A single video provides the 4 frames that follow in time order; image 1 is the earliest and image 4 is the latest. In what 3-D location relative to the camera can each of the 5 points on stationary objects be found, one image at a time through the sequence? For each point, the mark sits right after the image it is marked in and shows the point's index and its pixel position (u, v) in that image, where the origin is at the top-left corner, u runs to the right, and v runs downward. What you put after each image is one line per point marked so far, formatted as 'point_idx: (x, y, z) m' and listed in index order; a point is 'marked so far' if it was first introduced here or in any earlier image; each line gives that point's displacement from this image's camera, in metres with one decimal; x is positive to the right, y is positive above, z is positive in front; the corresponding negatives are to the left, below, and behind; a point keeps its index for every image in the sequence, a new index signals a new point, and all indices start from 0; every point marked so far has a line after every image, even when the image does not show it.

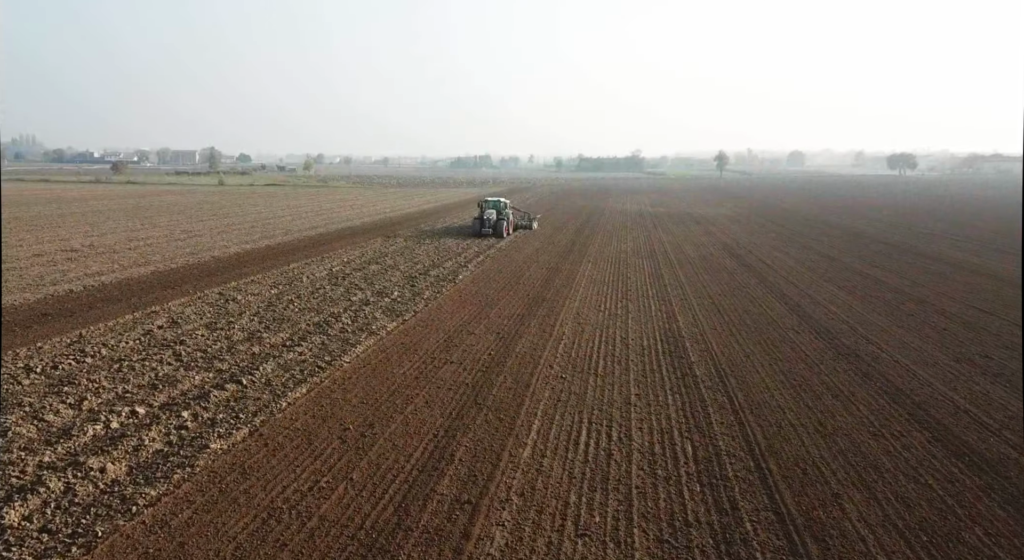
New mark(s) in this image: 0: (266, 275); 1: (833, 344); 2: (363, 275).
0: (-6.9, +0.1, +18.6) m
1: (+5.8, -1.2, +12.0) m
2: (-4.2, +0.1, +19.1) m
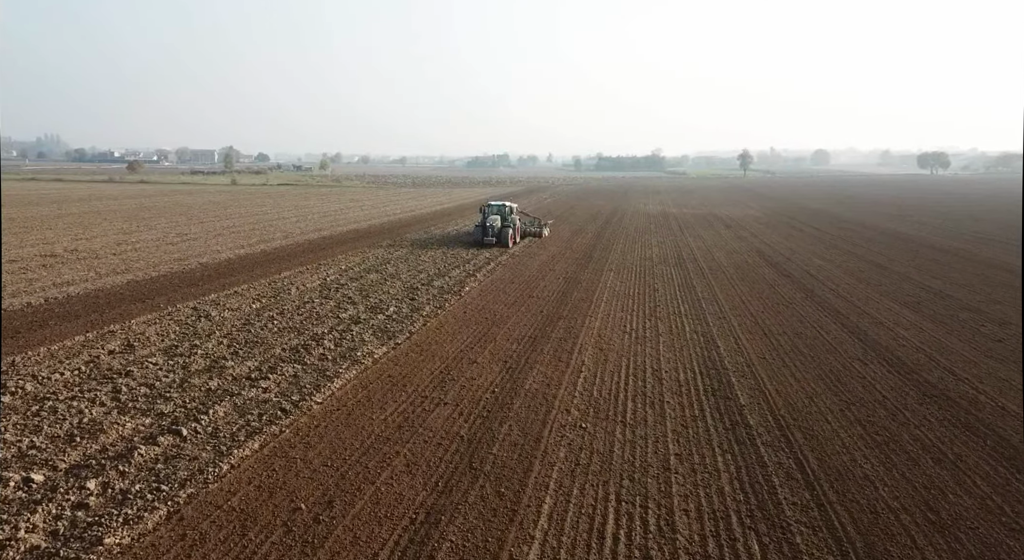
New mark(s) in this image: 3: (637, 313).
0: (-6.5, -0.2, +16.8) m
1: (+5.9, -1.5, +9.9) m
2: (-3.9, -0.1, +17.2) m
3: (+2.7, -0.7, +14.6) m
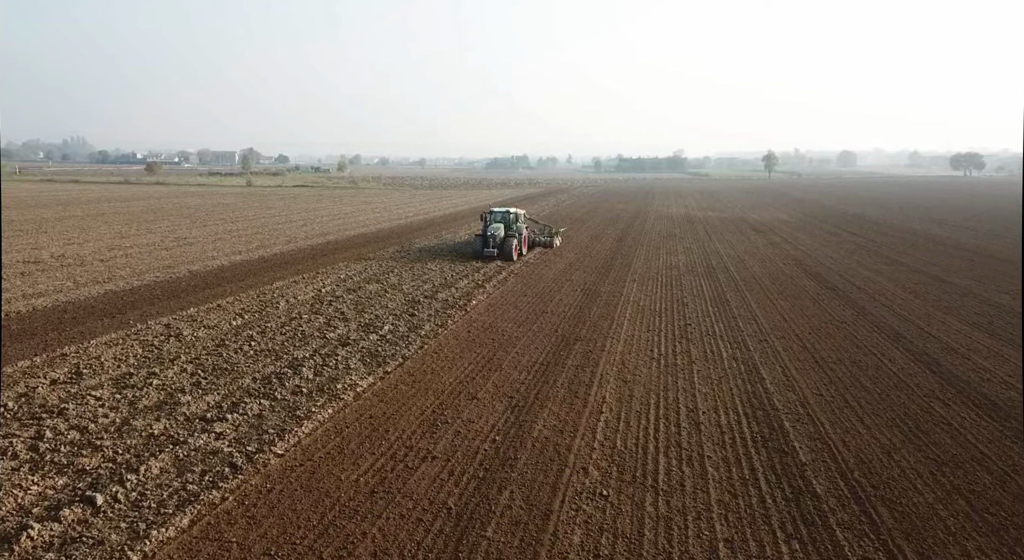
0: (-6.3, -0.4, +15.2) m
1: (+6.0, -1.8, +8.0) m
2: (-3.6, -0.4, +15.5) m
3: (+2.9, -1.0, +12.8) m
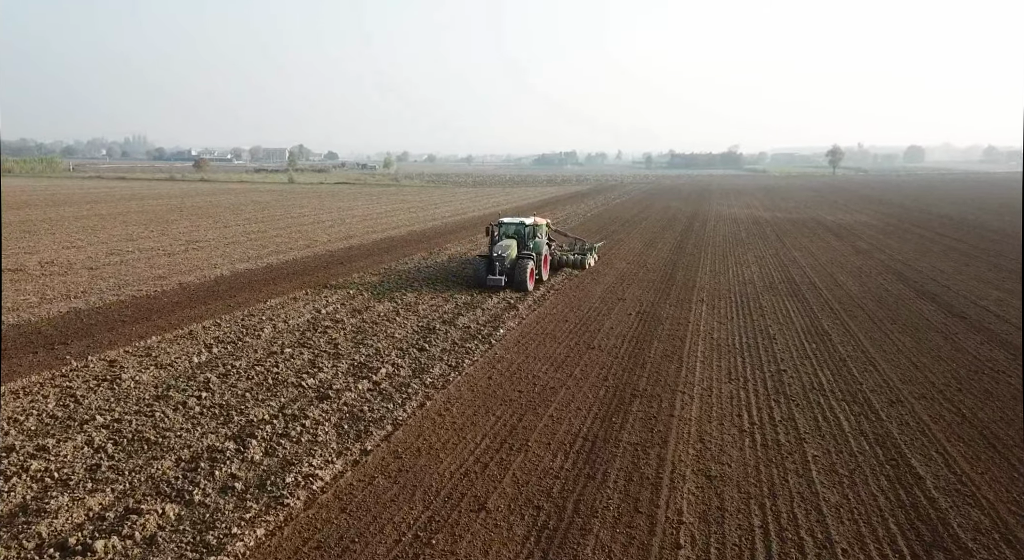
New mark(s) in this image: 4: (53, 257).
0: (-5.6, -0.8, +12.5) m
1: (+6.1, -2.3, +4.4) m
2: (-2.9, -0.8, +12.6) m
3: (+3.4, -1.5, +9.4) m
4: (-13.7, +0.7, +19.9) m
